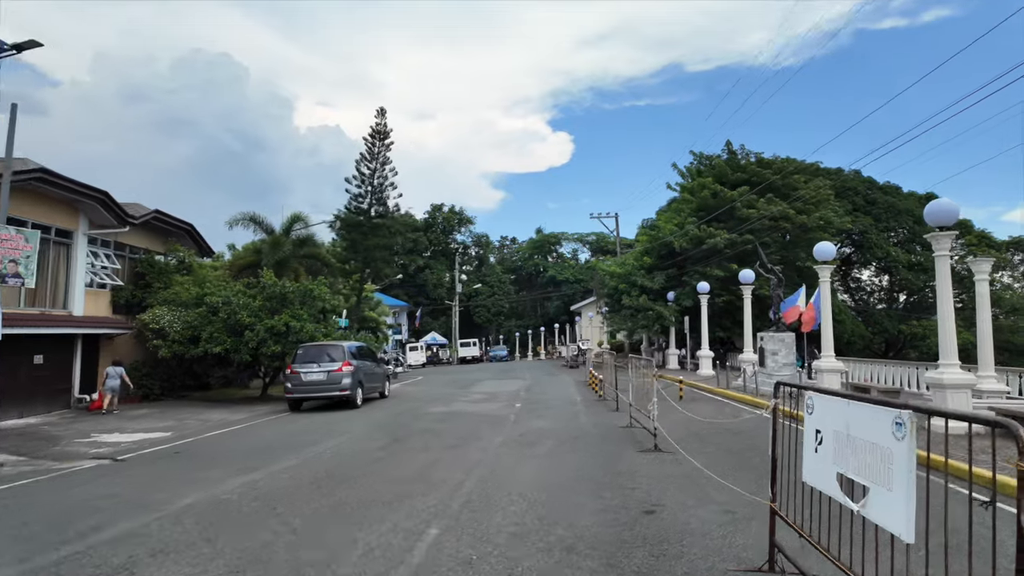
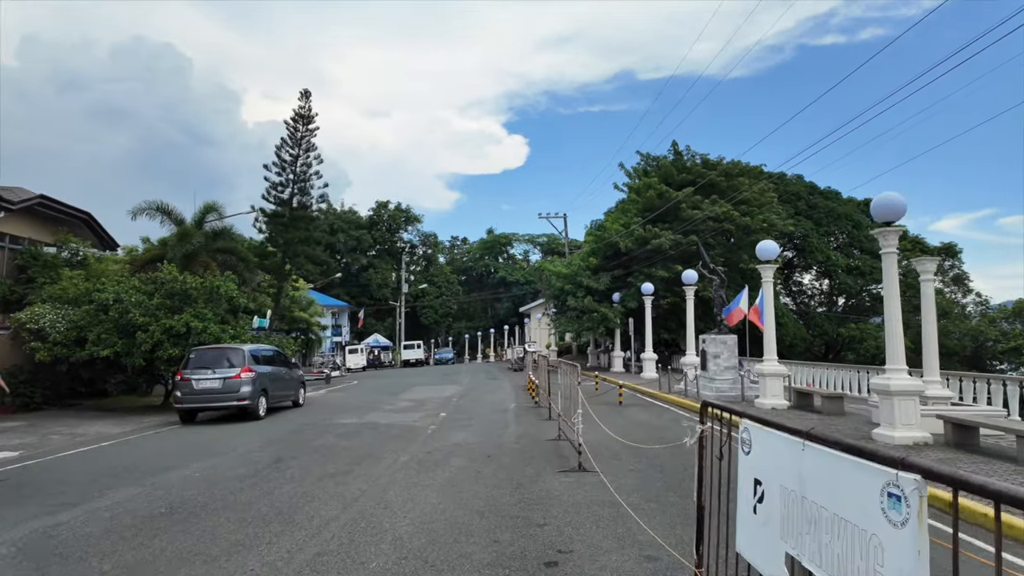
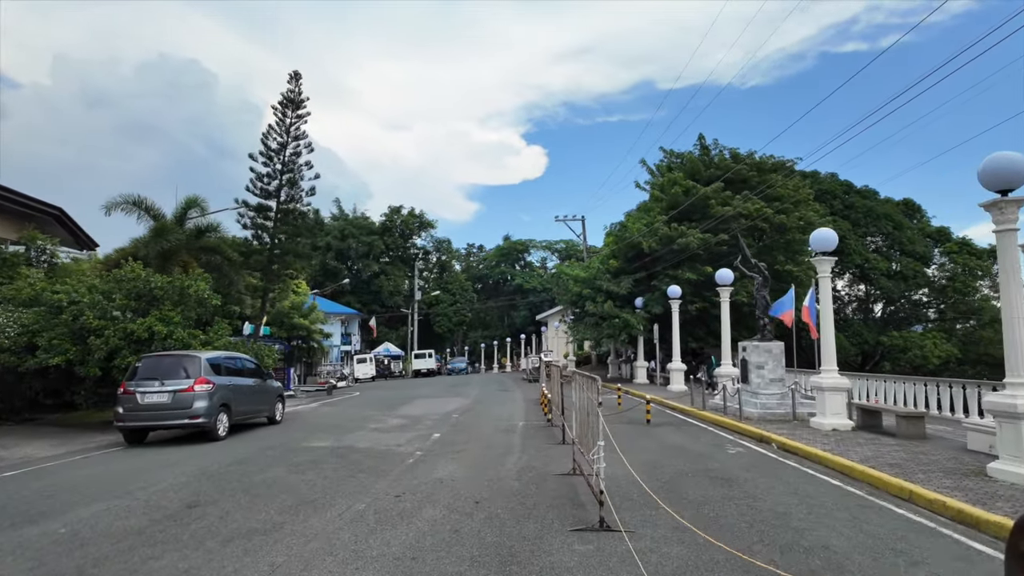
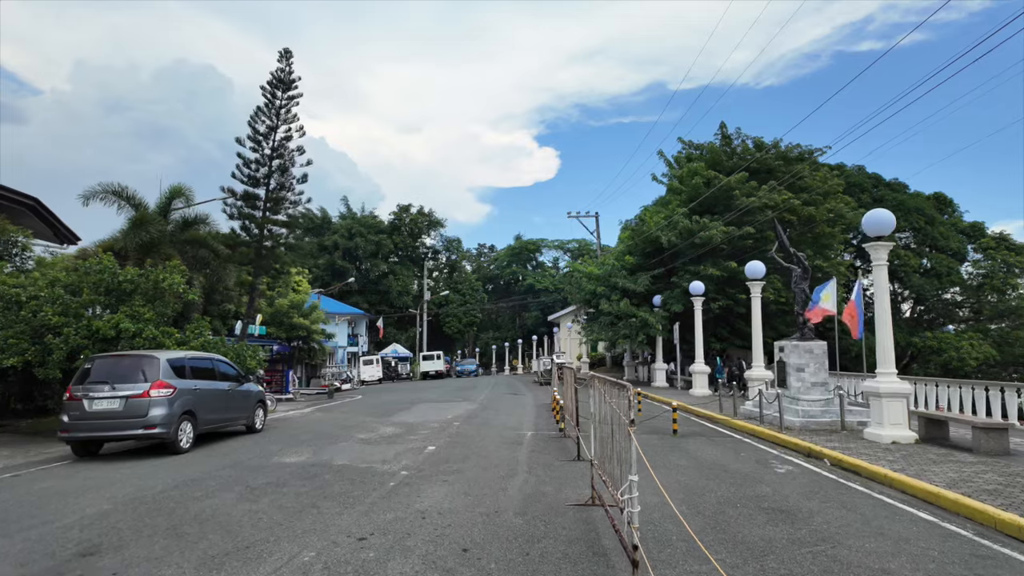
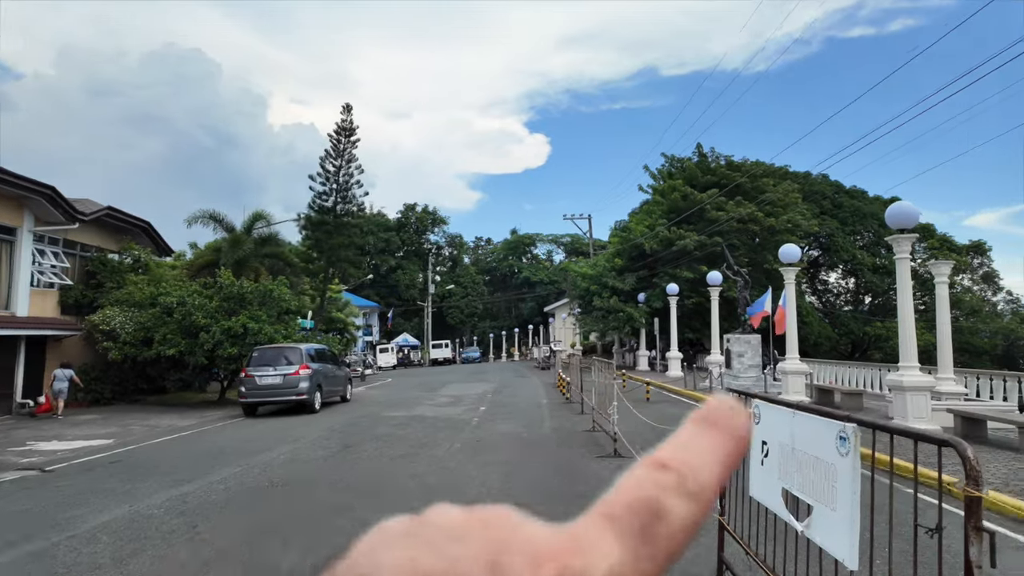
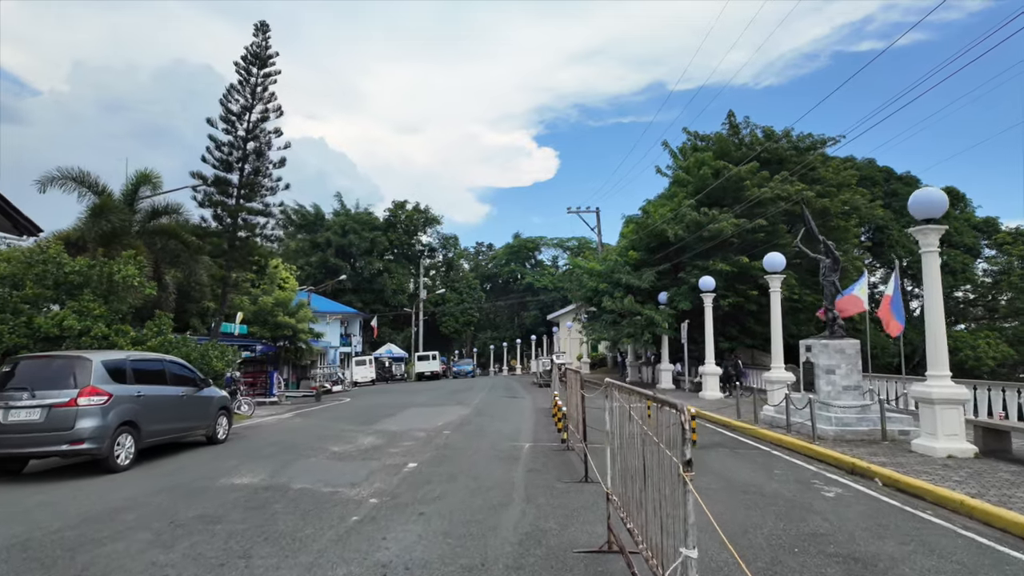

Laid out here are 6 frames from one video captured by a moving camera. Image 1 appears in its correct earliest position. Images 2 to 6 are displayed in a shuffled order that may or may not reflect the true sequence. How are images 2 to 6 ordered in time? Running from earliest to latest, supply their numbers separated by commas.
5, 2, 3, 4, 6
